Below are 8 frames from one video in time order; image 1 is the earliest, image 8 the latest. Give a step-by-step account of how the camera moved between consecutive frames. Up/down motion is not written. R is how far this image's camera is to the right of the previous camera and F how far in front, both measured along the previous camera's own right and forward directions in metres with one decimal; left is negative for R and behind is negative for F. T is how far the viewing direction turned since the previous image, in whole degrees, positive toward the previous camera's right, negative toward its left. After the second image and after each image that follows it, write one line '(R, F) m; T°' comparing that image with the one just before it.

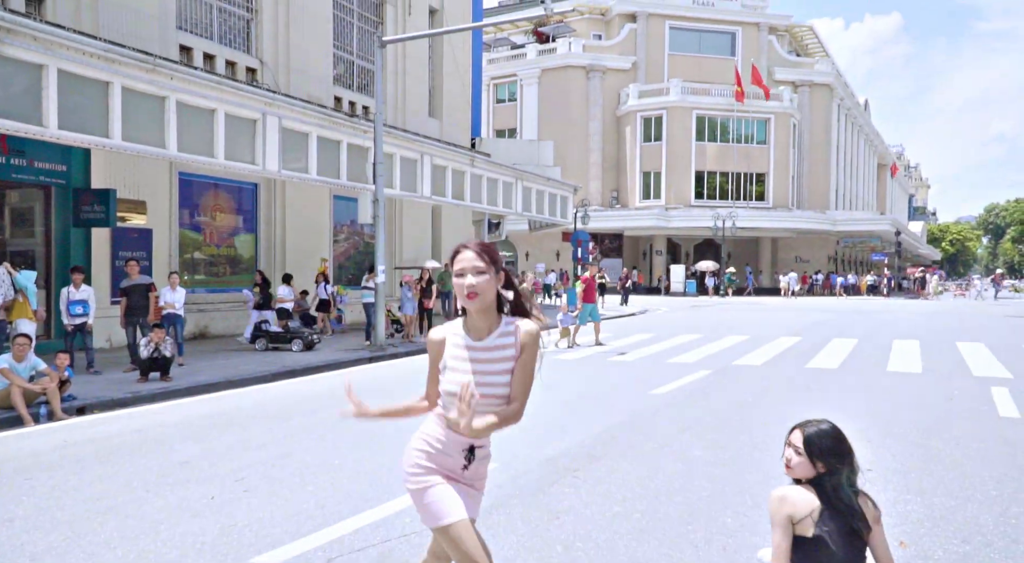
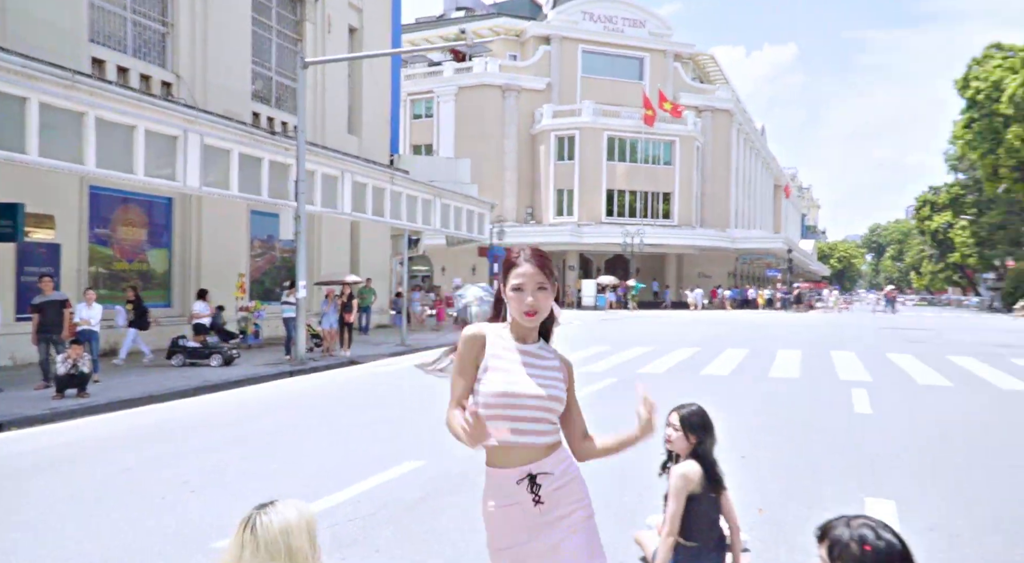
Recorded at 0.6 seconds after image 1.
(-0.1, -0.7) m; +7°
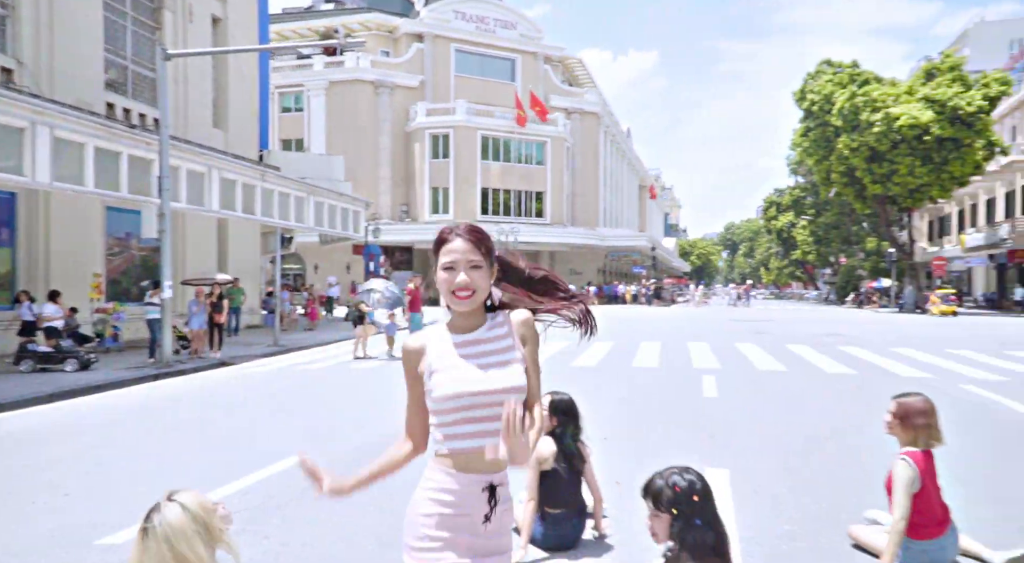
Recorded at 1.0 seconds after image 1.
(0.0, -0.4) m; +10°
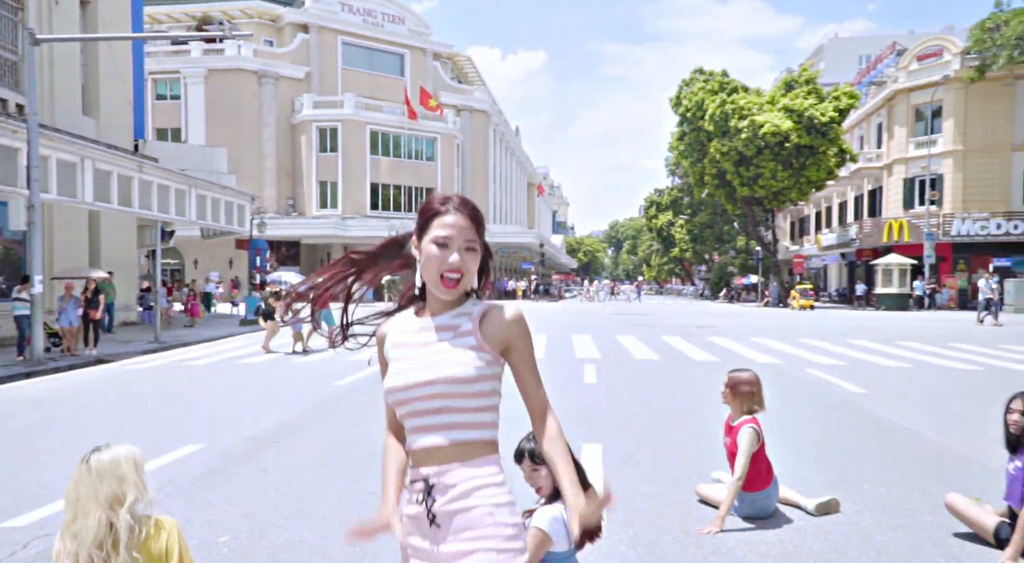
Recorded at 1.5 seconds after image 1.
(0.0, -0.5) m; +9°
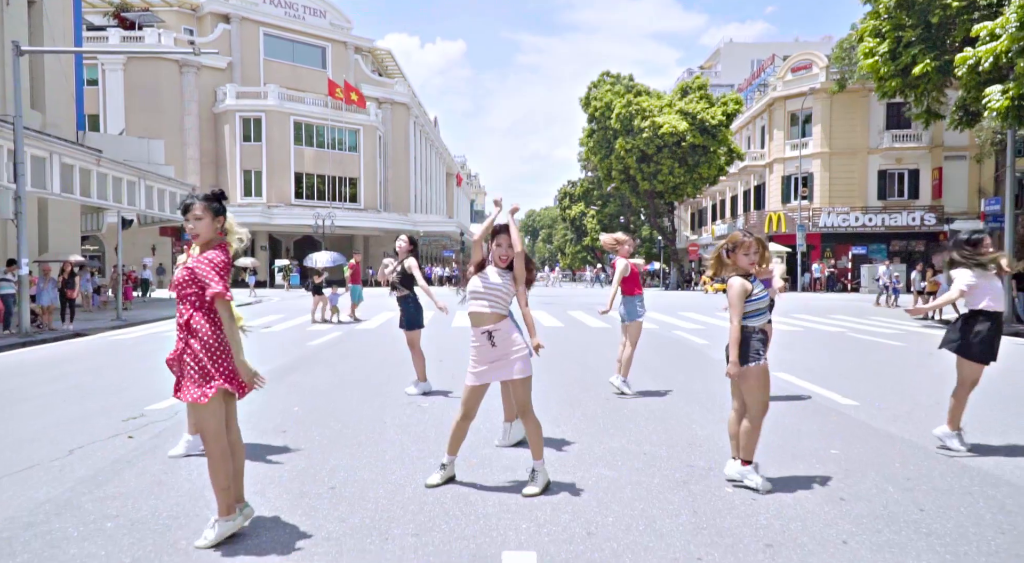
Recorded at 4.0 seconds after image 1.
(-0.4, -3.2) m; +7°
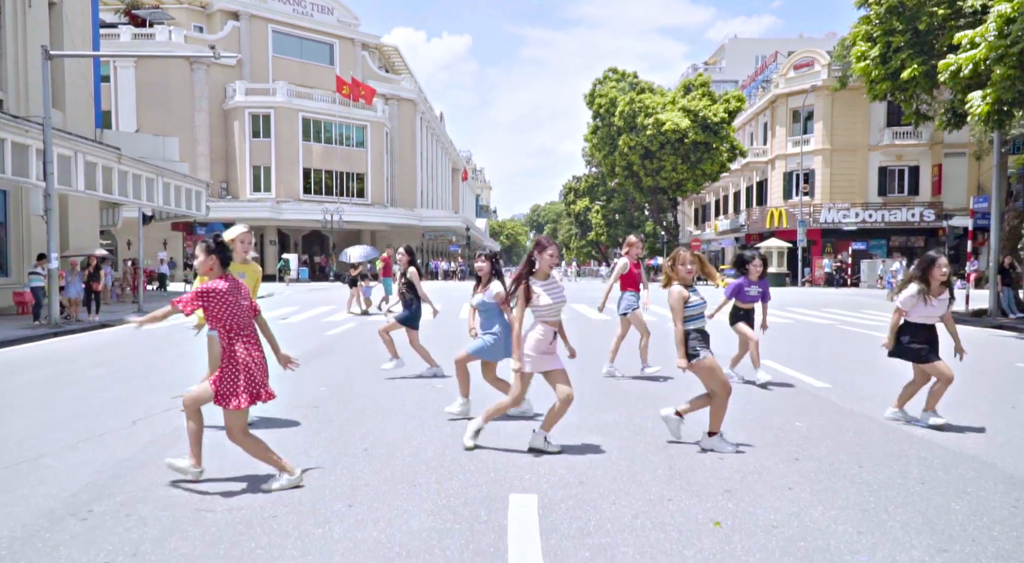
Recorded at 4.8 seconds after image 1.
(0.0, -0.8) m; 0°
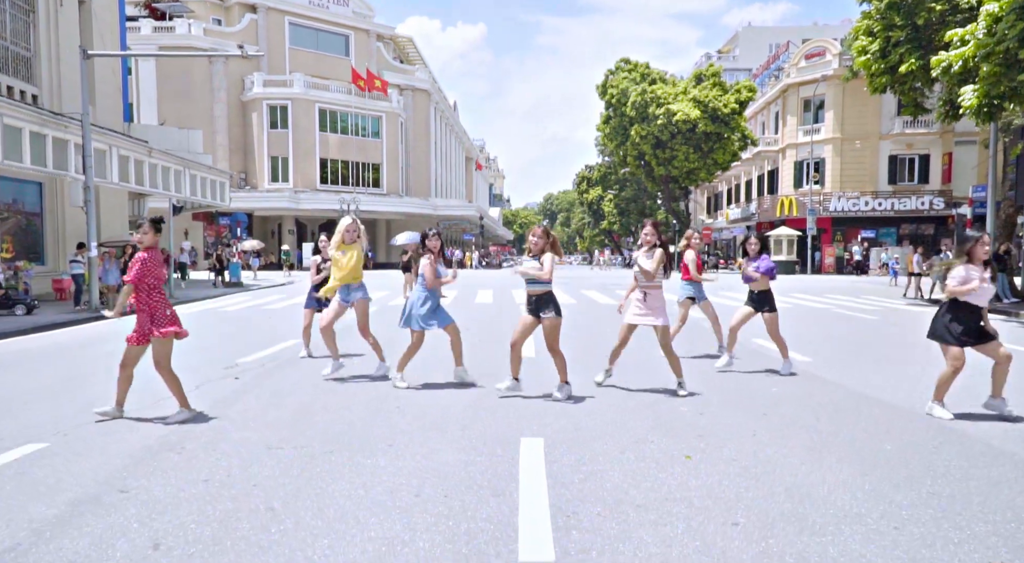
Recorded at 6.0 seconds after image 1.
(0.0, -0.9) m; -1°
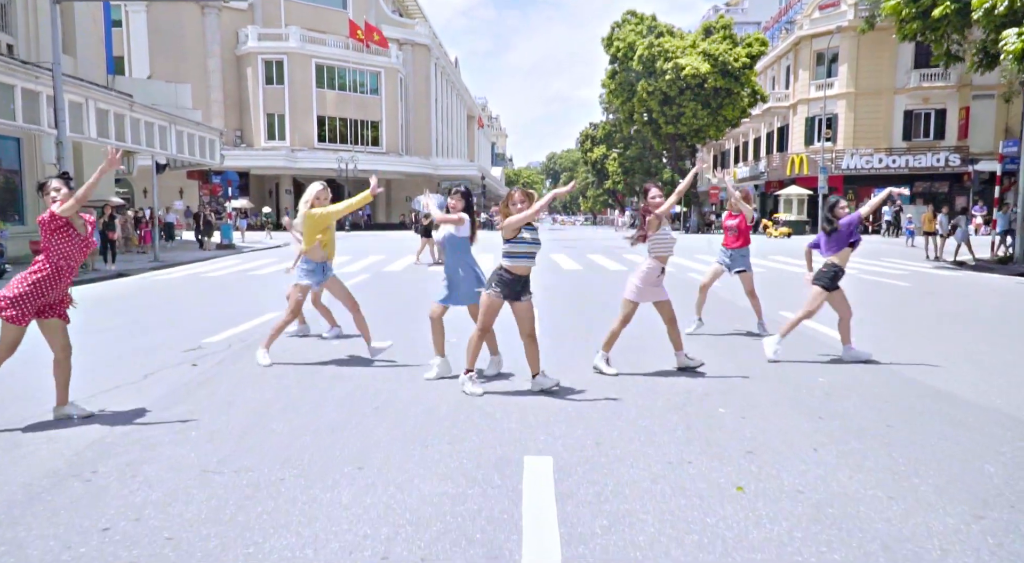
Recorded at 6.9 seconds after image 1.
(0.0, +1.1) m; 0°
